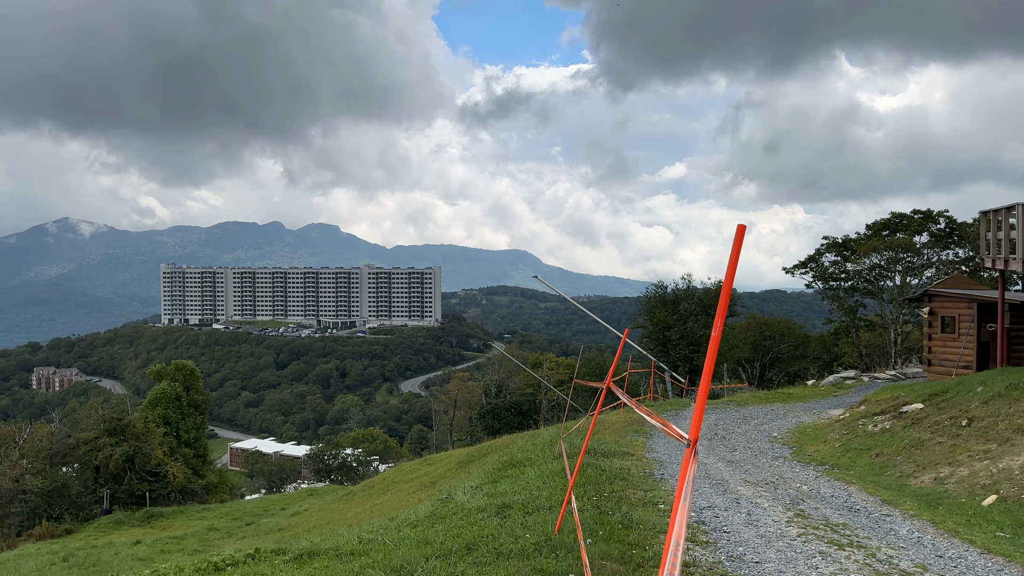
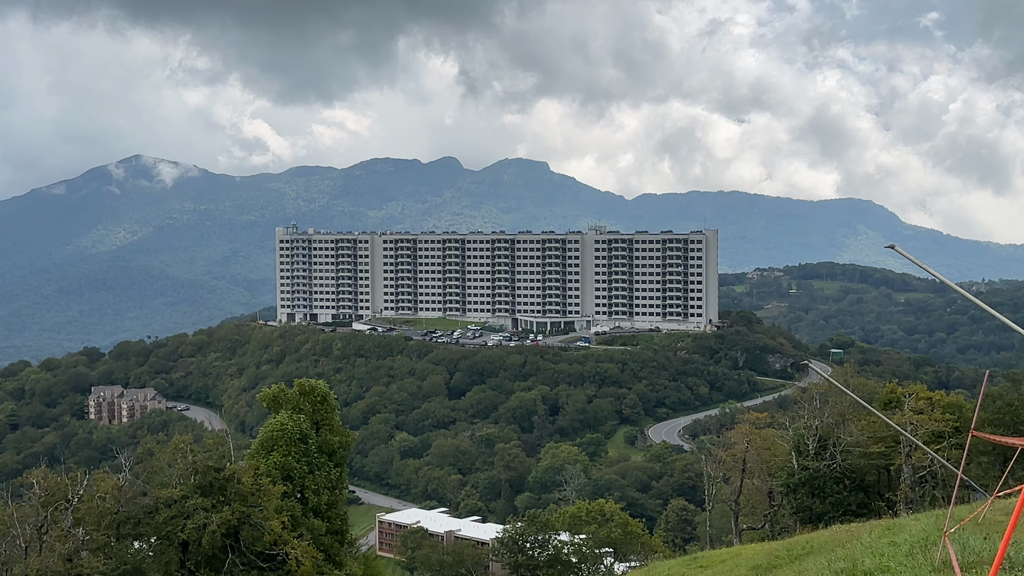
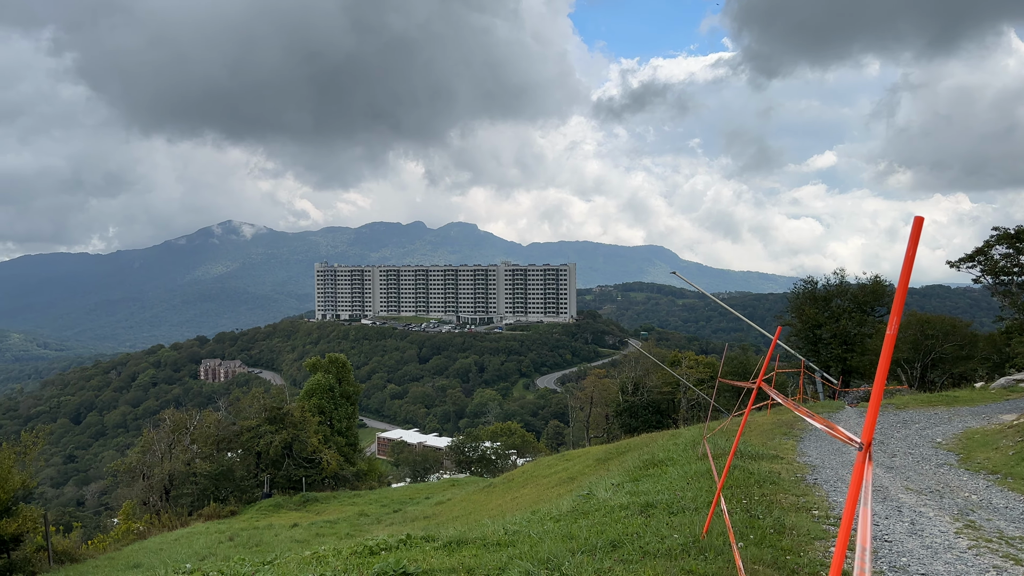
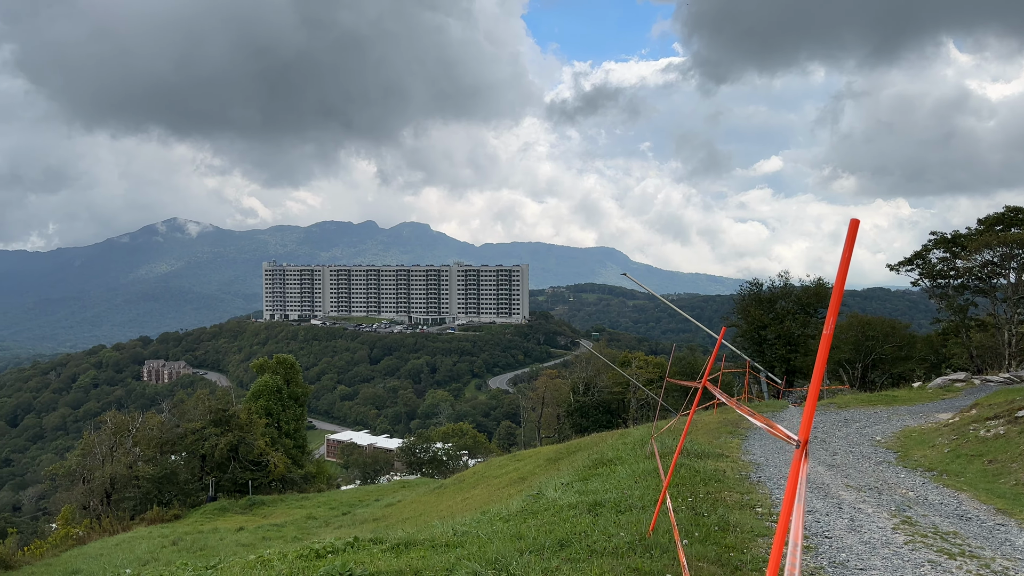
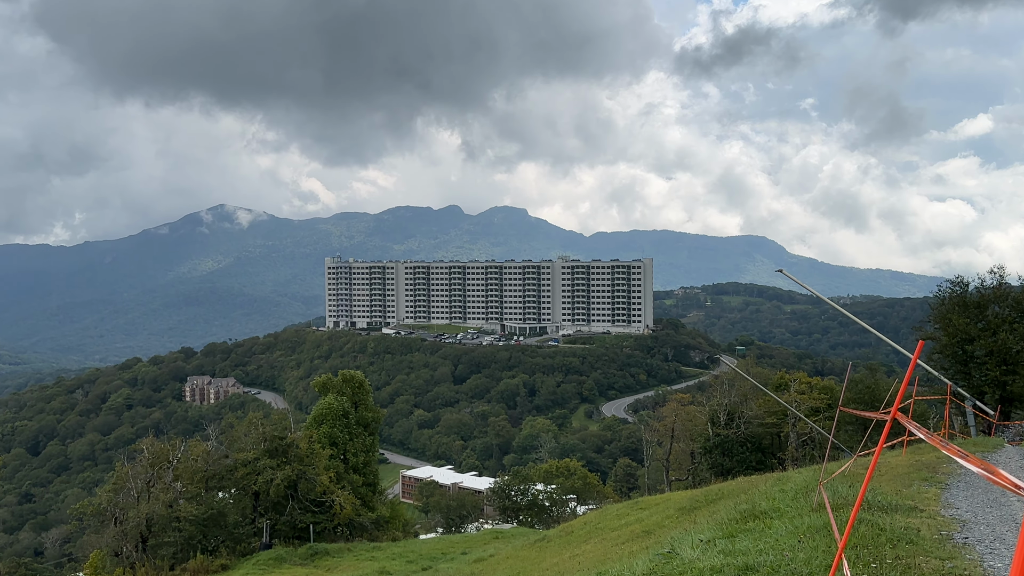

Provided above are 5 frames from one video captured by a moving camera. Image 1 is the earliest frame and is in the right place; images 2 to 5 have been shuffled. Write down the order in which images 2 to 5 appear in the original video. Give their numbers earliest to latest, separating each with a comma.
4, 3, 5, 2
